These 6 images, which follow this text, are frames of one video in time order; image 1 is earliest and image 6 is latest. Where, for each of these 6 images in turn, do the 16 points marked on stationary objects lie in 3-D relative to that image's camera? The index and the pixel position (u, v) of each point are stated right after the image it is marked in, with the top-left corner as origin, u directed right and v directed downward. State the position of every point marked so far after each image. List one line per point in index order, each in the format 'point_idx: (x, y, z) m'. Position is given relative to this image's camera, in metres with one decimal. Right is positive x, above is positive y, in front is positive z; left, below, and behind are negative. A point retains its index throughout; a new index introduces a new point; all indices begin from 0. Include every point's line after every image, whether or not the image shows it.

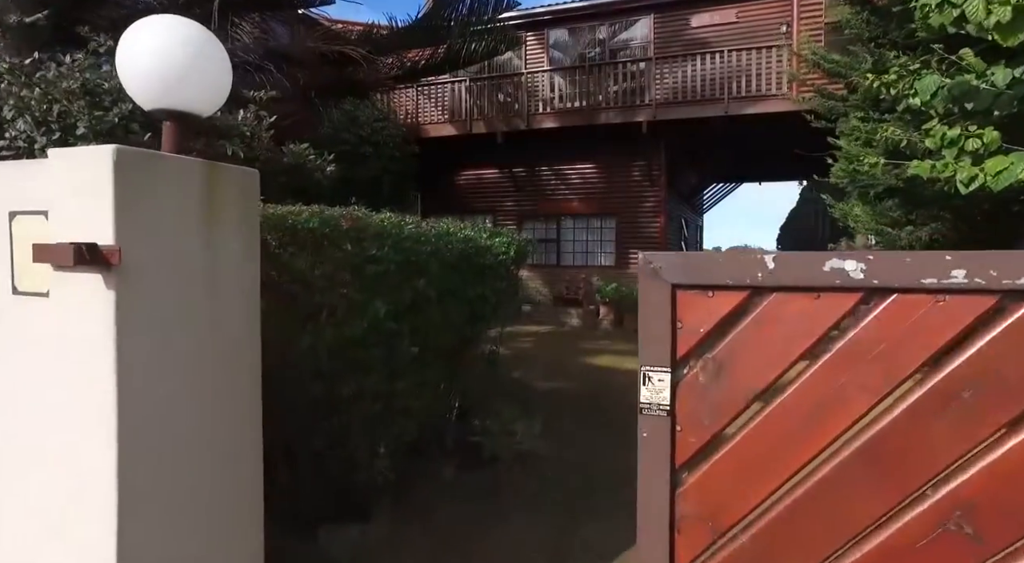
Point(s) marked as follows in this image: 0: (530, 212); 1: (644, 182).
0: (+0.4, +1.6, +13.6) m
1: (+2.9, +2.2, +12.6) m
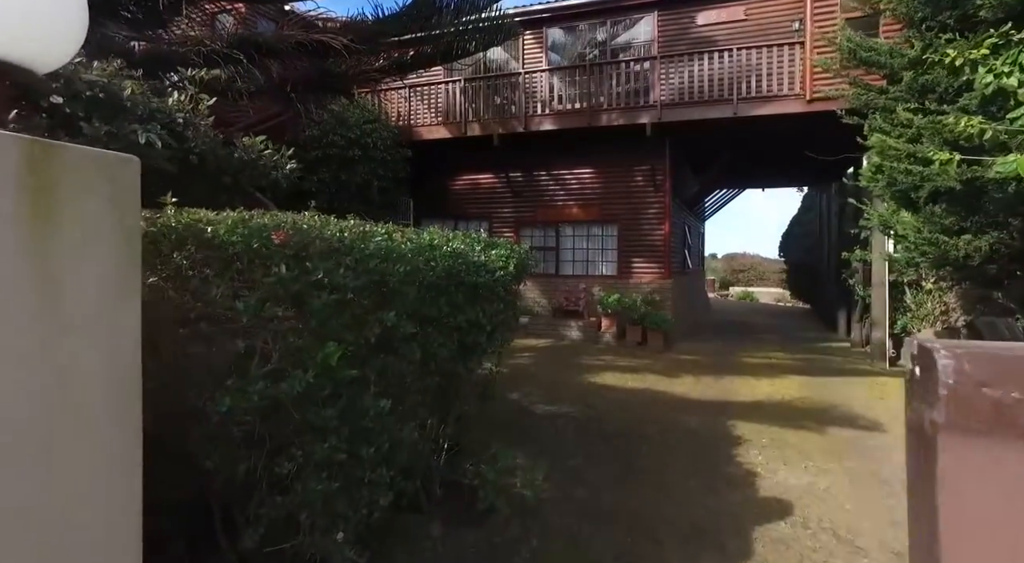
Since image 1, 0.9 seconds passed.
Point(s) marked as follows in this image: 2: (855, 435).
0: (+0.3, +1.4, +13.0) m
1: (+2.8, +1.9, +12.0) m
2: (+3.7, -1.7, +6.4) m
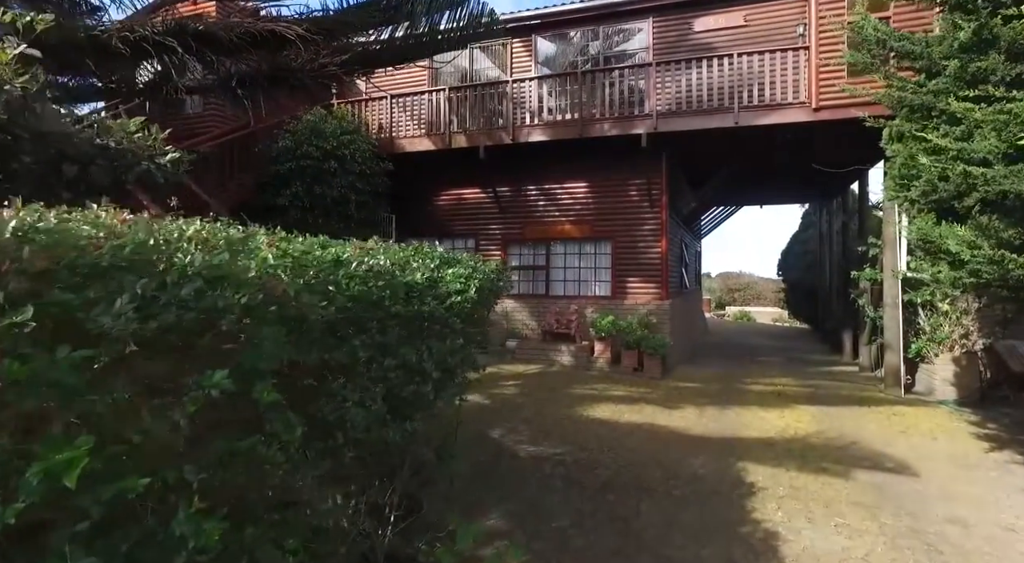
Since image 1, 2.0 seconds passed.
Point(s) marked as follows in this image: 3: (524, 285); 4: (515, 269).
0: (+0.1, +1.0, +12.3) m
1: (+2.5, +1.5, +11.3) m
2: (+3.5, -1.9, +5.6) m
3: (+0.3, -0.1, +12.3) m
4: (0.0, +0.3, +12.4) m
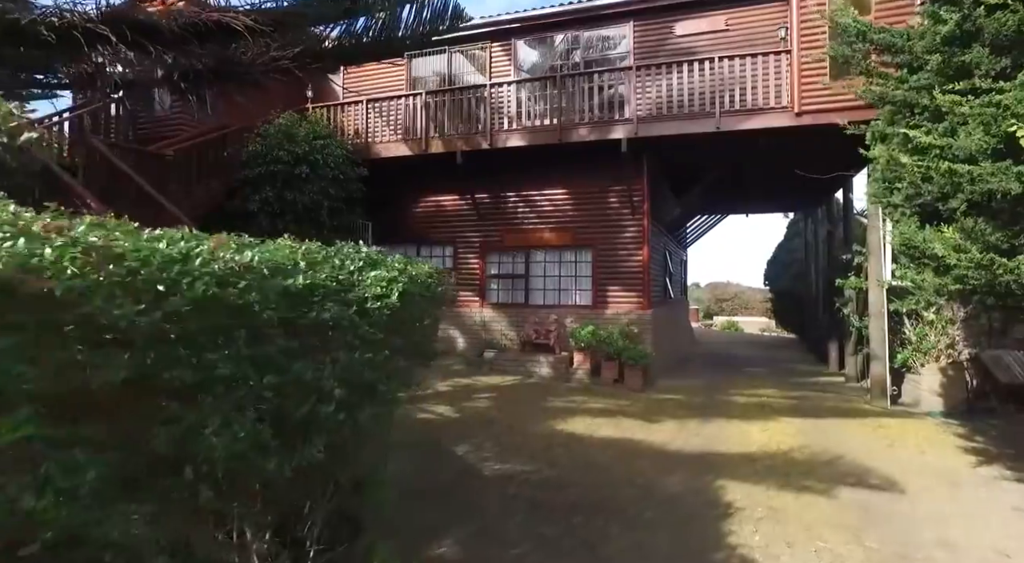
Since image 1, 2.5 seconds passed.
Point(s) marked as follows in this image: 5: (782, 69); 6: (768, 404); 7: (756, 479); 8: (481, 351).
0: (-0.4, +0.8, +12.0) m
1: (+2.1, +1.4, +11.1) m
2: (+3.2, -2.0, +5.3) m
3: (-0.2, -0.3, +12.0) m
4: (-0.4, +0.1, +12.0) m
5: (+4.4, +3.5, +9.5) m
6: (+4.2, -2.0, +9.5) m
7: (+2.4, -1.9, +5.7) m
8: (-0.6, -1.4, +11.7) m
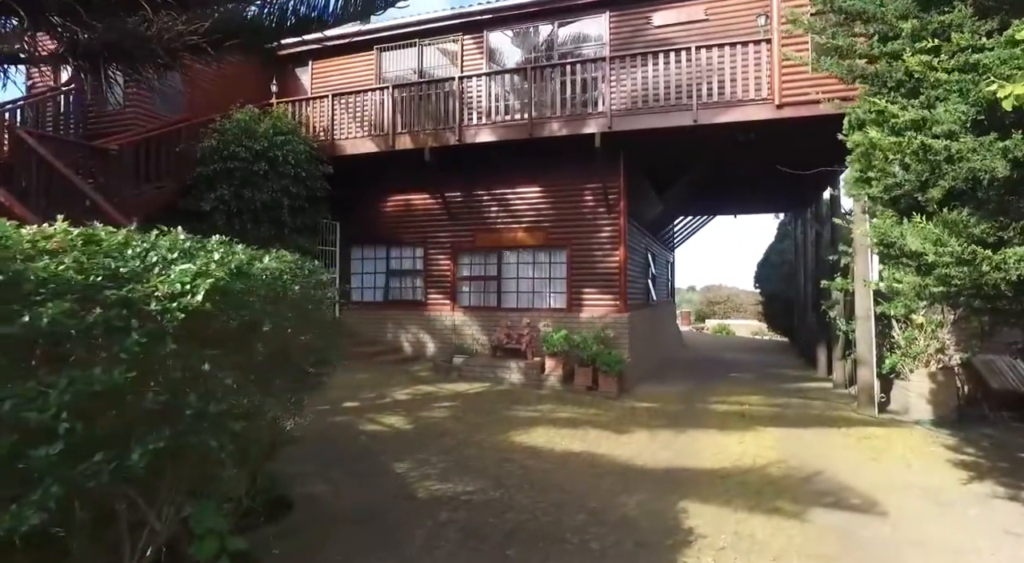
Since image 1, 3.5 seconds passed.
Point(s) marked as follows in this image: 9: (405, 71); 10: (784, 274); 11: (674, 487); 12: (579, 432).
0: (-0.9, +0.7, +11.4) m
1: (+1.6, +1.3, +10.6) m
2: (+2.7, -2.0, +4.7) m
3: (-0.7, -0.3, +11.4) m
4: (-0.9, 0.0, +11.5) m
5: (+3.9, +3.4, +9.1) m
6: (+3.6, -2.0, +9.0) m
7: (+1.9, -1.9, +5.1) m
8: (-1.2, -1.4, +11.2) m
9: (-2.2, +4.4, +12.1) m
10: (+9.0, +0.2, +19.6) m
11: (+1.5, -1.9, +5.4) m
12: (+0.8, -1.9, +7.2) m
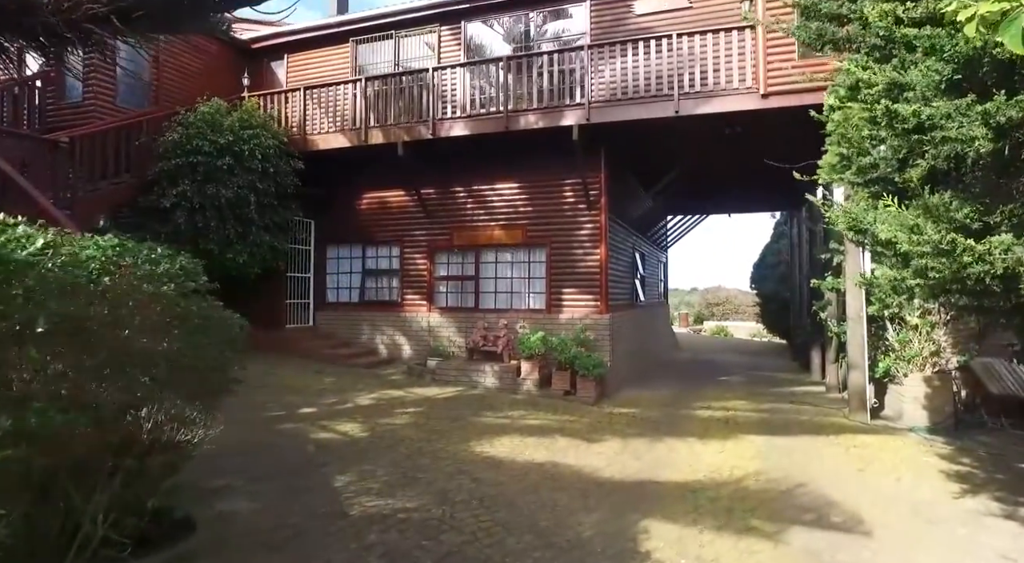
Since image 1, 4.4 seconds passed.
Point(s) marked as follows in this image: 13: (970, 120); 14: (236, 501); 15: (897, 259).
0: (-1.3, +0.7, +11.0) m
1: (+1.2, +1.3, +10.1) m
2: (+2.3, -1.9, +4.3) m
3: (-1.1, -0.3, +11.0) m
4: (-1.3, 0.0, +11.1) m
5: (+3.5, +3.4, +8.6) m
6: (+3.2, -2.0, +8.5) m
7: (+1.4, -1.9, +4.7) m
8: (-1.6, -1.4, +10.7) m
9: (-2.6, +4.4, +11.7) m
10: (+8.7, +0.2, +19.1) m
11: (+1.1, -1.9, +4.9) m
12: (+0.4, -1.8, +6.7) m
13: (+2.6, +0.8, +3.3) m
14: (-2.0, -1.6, +4.2) m
15: (+2.7, +0.1, +4.1) m
